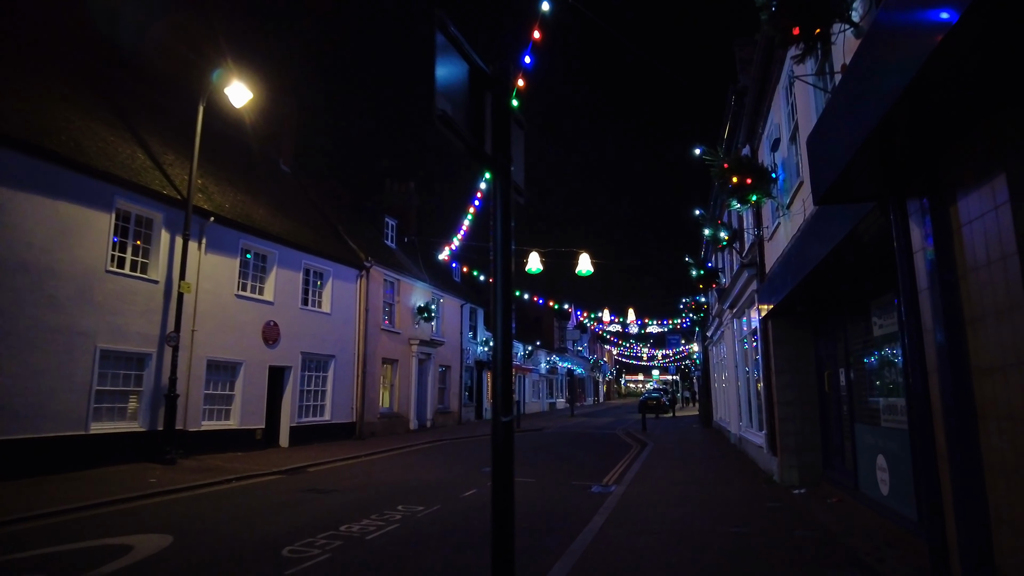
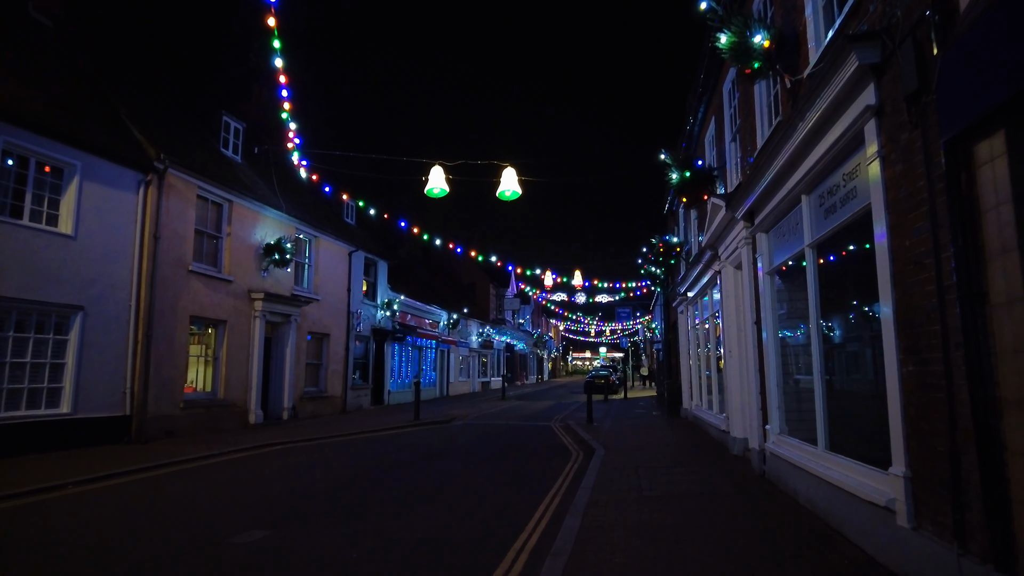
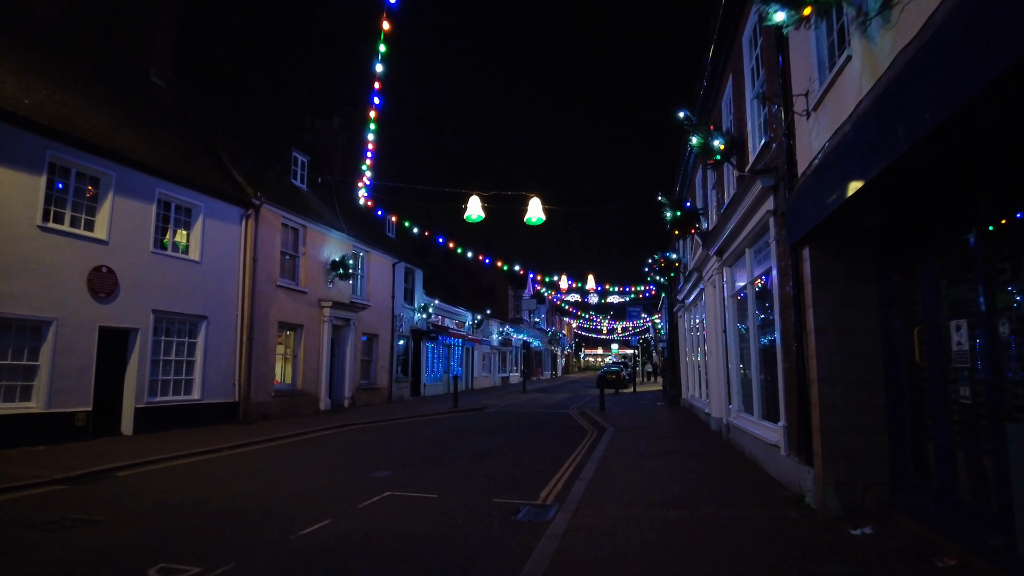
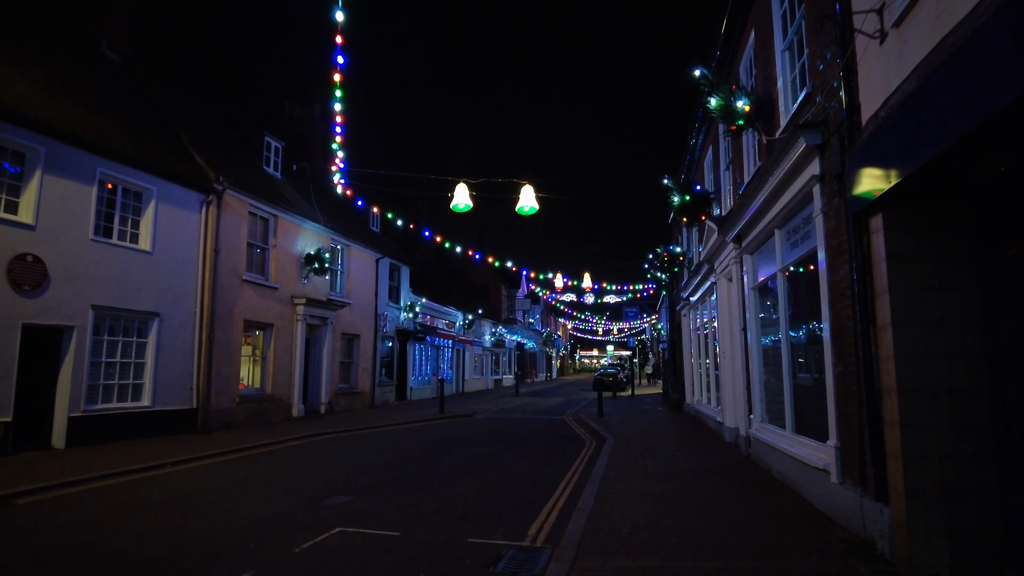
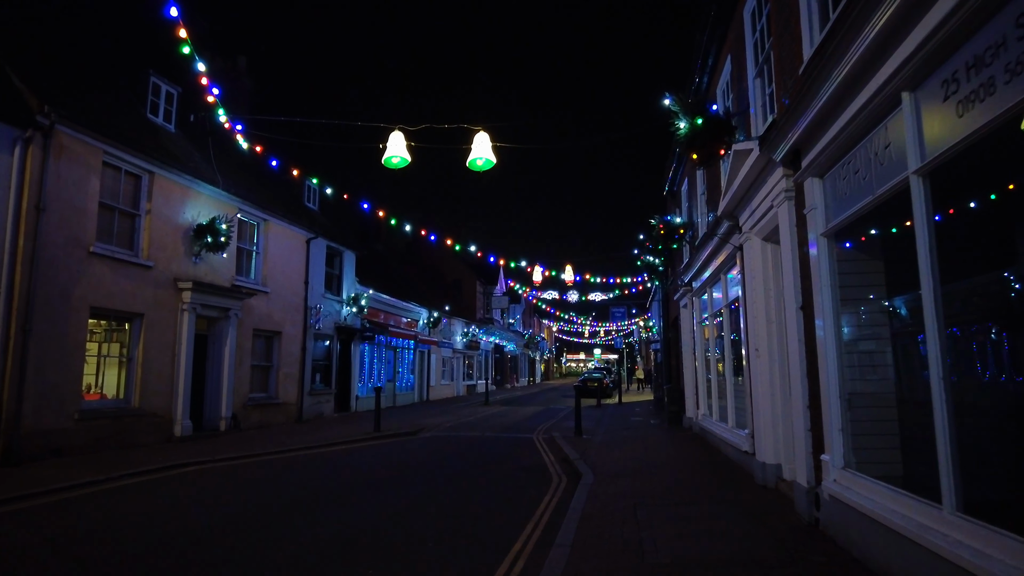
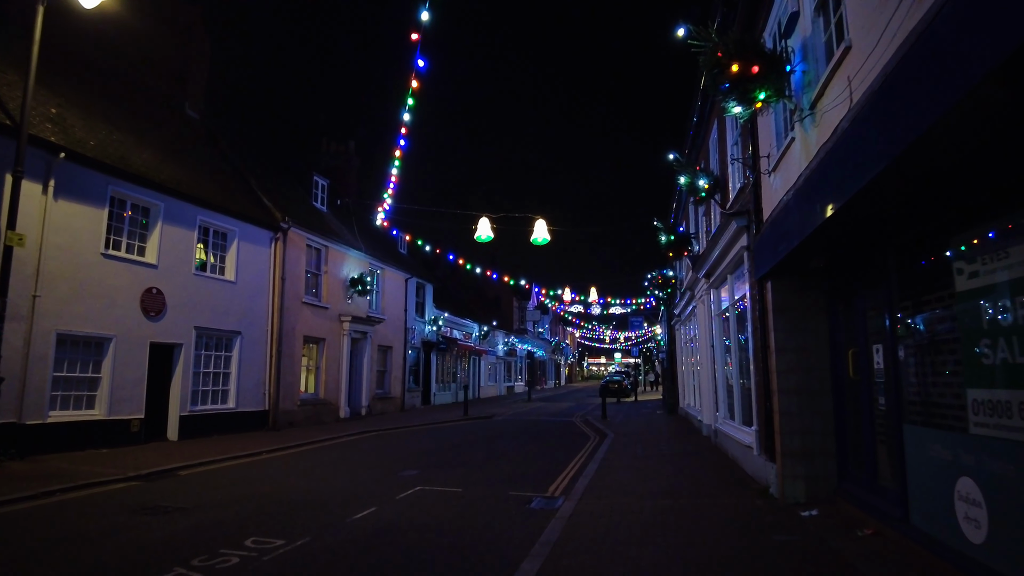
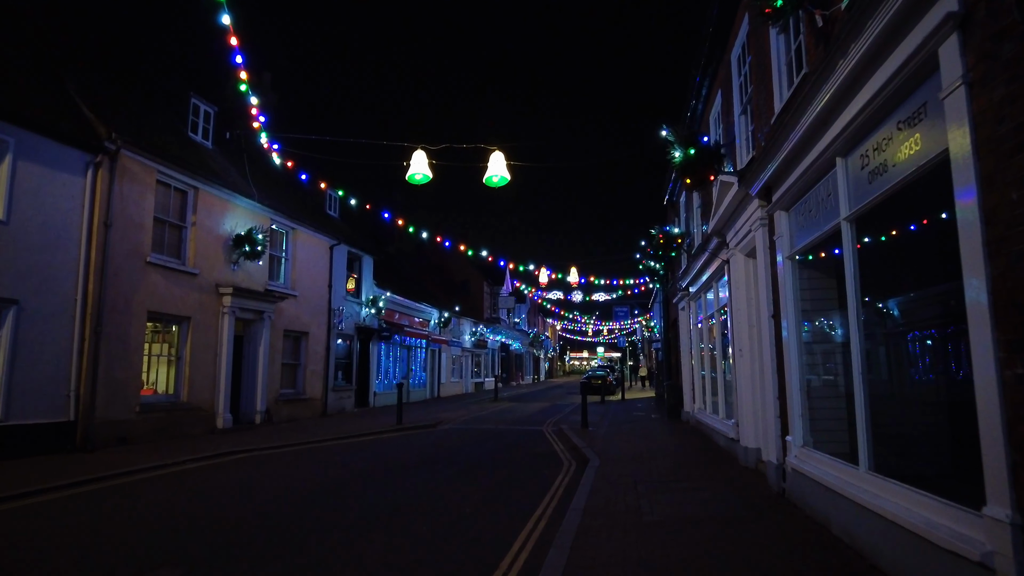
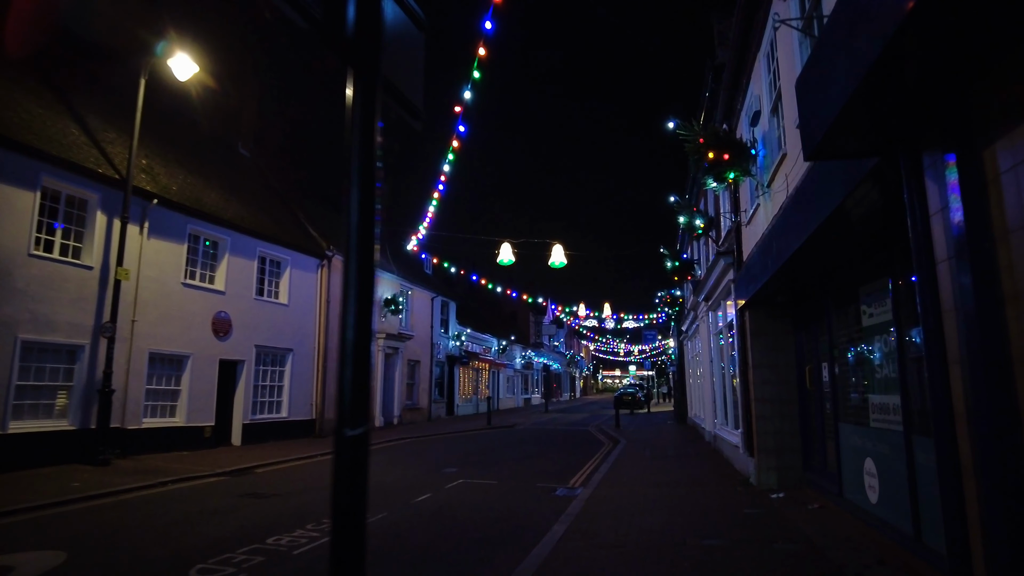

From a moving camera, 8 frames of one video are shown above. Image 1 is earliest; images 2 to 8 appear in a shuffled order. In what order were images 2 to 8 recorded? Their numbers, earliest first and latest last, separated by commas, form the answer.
8, 6, 3, 4, 2, 7, 5
